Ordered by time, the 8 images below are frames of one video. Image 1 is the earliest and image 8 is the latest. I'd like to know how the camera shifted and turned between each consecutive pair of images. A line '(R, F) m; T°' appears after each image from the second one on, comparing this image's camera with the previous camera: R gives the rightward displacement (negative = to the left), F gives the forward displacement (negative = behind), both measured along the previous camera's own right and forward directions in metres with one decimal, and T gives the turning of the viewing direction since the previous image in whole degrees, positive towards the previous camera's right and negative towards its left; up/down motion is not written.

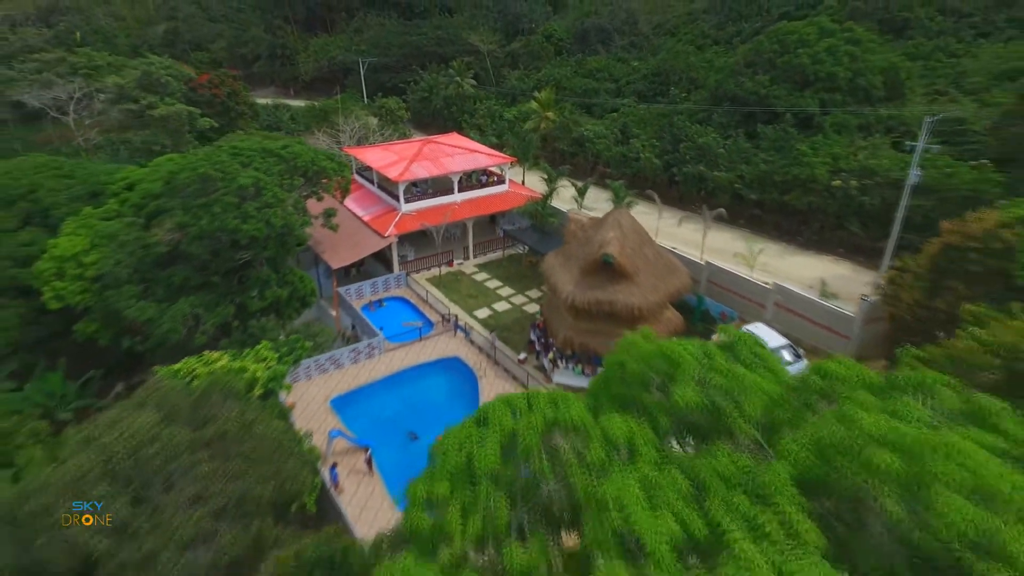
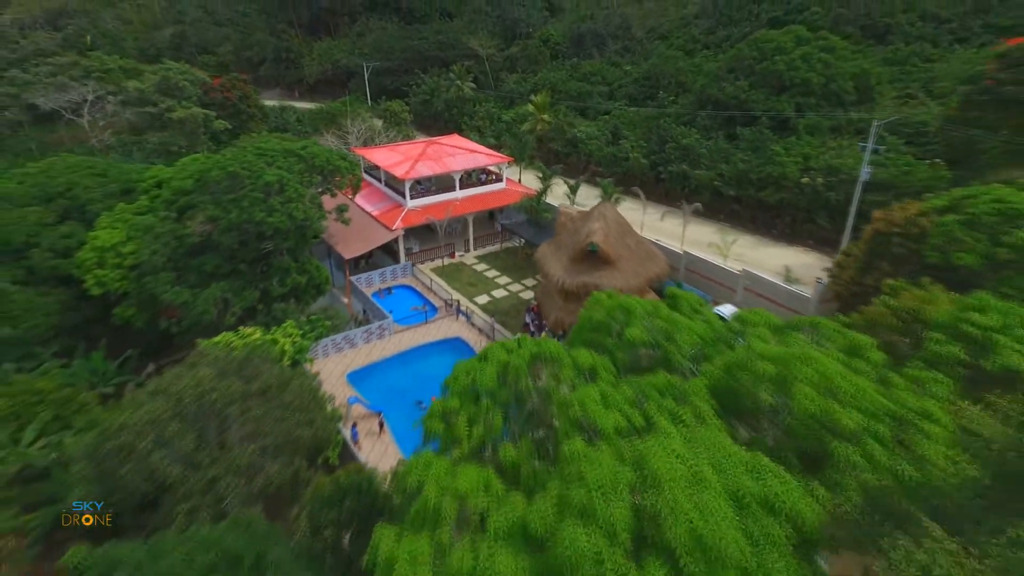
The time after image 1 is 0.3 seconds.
(+0.1, -1.6) m; 0°
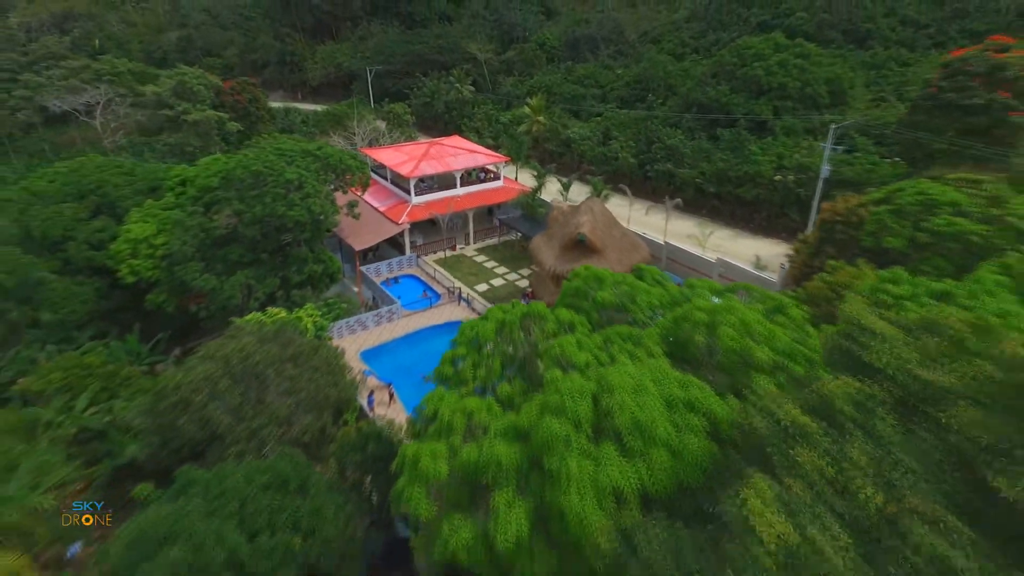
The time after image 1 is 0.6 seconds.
(0.0, -1.7) m; 0°
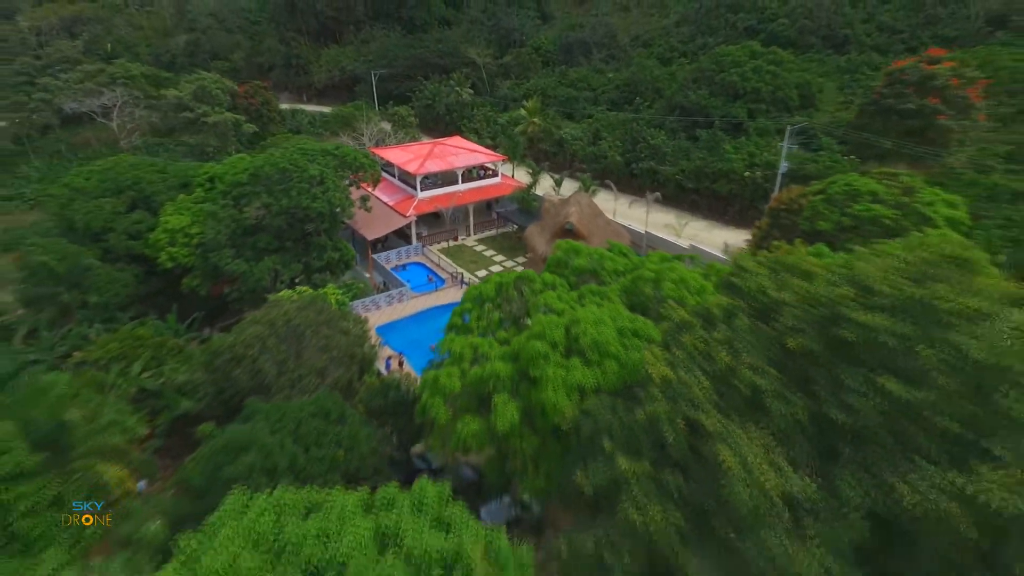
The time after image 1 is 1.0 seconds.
(0.0, -2.3) m; 0°
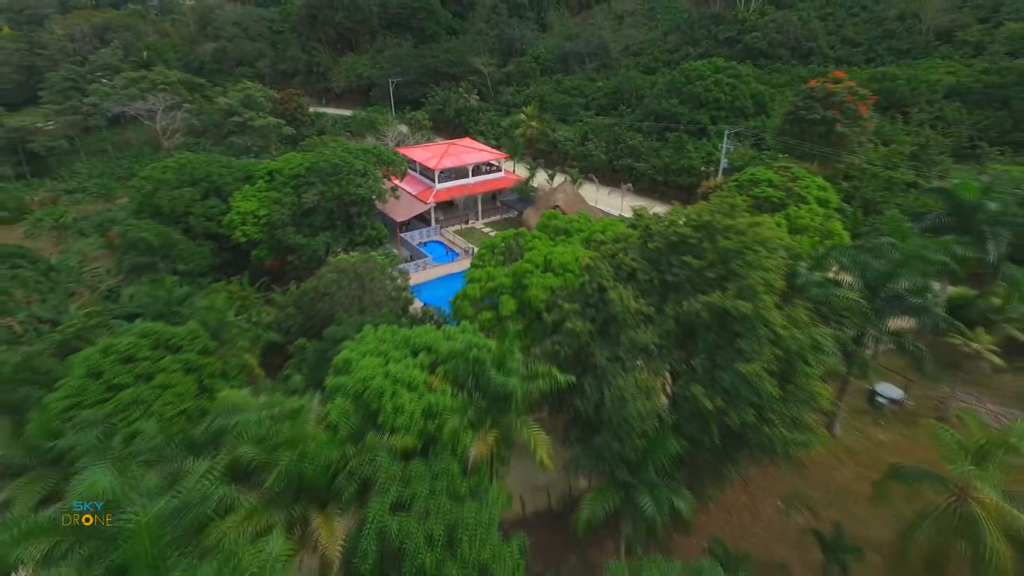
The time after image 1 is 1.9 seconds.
(+0.1, -5.4) m; 0°
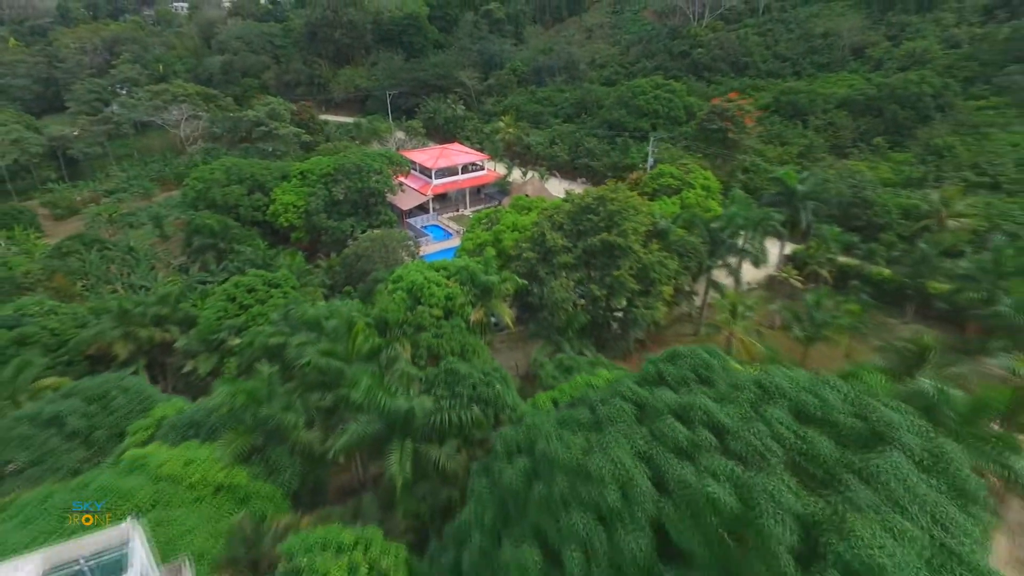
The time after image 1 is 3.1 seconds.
(+0.1, -7.9) m; +1°
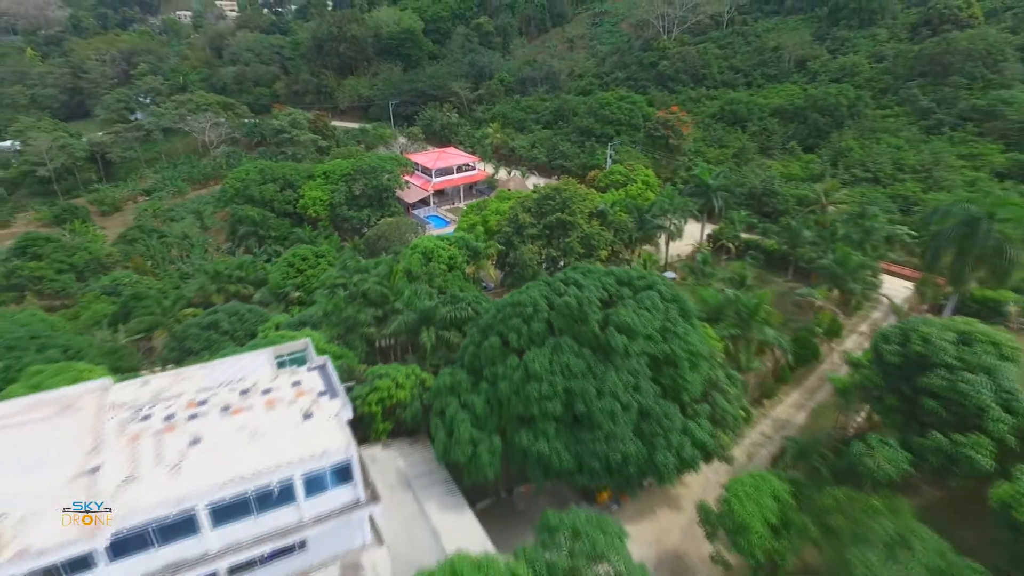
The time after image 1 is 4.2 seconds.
(+0.4, -7.8) m; +1°
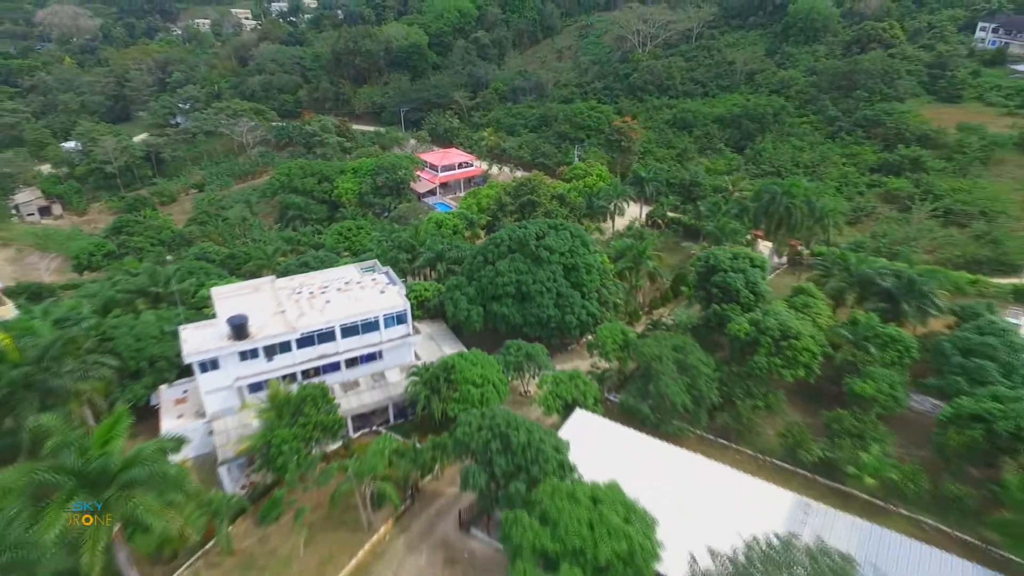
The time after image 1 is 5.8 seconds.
(+0.9, -11.4) m; 0°
